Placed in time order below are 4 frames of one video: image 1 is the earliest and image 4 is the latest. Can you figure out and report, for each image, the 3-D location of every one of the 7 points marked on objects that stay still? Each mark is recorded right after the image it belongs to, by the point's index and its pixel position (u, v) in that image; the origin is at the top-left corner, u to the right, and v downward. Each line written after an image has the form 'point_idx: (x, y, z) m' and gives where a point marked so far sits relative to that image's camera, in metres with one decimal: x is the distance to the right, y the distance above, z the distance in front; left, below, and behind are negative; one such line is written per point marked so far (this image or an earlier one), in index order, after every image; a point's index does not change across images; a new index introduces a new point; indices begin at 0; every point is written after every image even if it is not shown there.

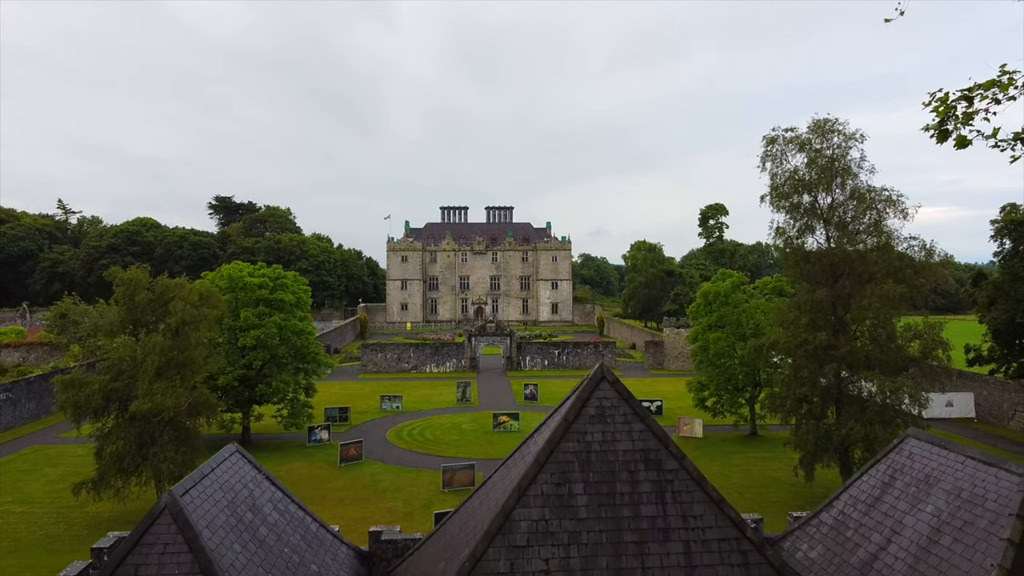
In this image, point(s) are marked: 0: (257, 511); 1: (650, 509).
0: (-1.9, -1.6, +7.0) m
1: (+0.9, -1.5, +6.3) m
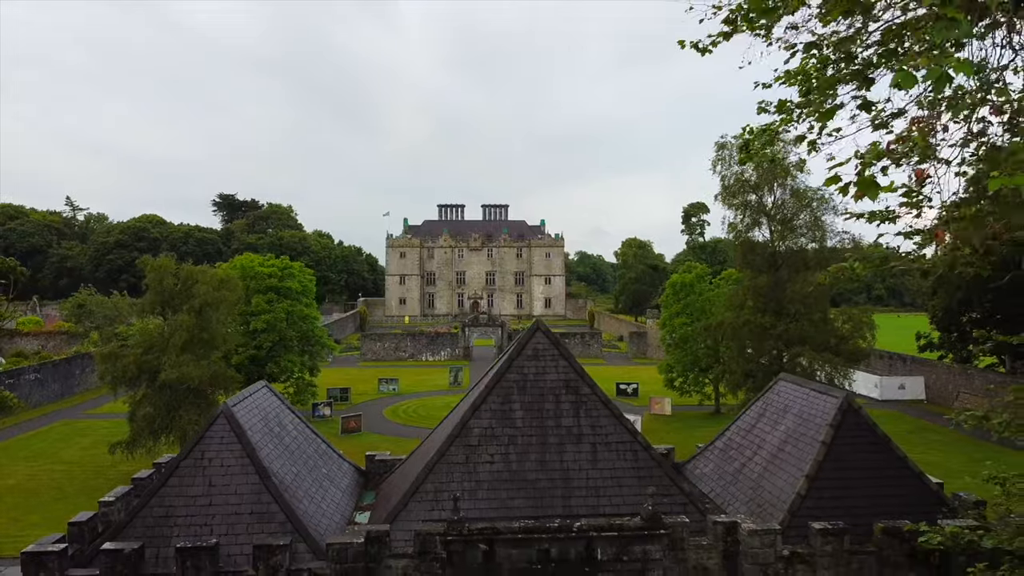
0: (-2.3, -1.4, +9.5) m
1: (+0.5, -1.2, +8.8) m
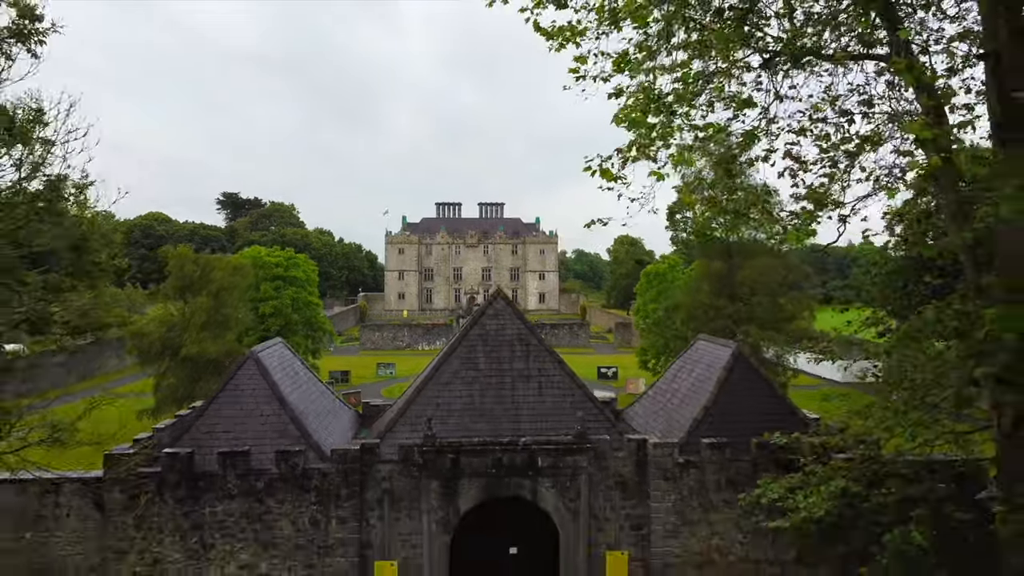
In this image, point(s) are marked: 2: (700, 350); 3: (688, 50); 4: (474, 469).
0: (-2.7, -1.1, +12.0) m
1: (+0.1, -0.9, +11.2) m
2: (+2.5, -0.8, +12.7) m
3: (+1.3, +1.7, +7.1) m
4: (-0.4, -1.9, +10.3) m
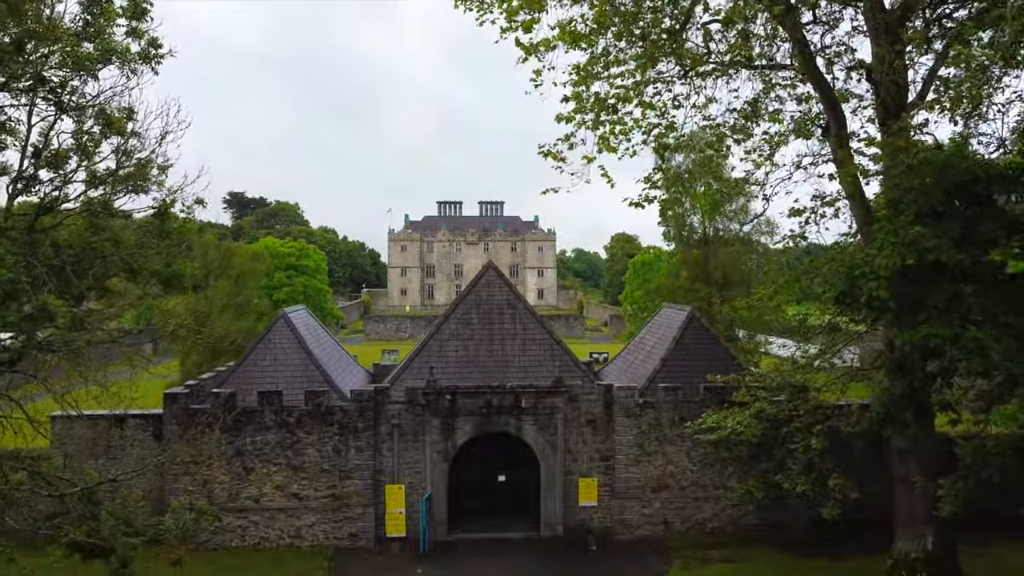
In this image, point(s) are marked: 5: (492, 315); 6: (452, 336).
0: (-2.9, -0.7, +14.1) m
1: (0.0, -0.5, +13.3) m
2: (+2.3, -0.4, +14.8) m
3: (+1.1, +2.1, +9.2) m
4: (-0.6, -1.5, +12.4) m
5: (-0.3, -0.4, +13.4) m
6: (-0.8, -0.6, +13.2) m
